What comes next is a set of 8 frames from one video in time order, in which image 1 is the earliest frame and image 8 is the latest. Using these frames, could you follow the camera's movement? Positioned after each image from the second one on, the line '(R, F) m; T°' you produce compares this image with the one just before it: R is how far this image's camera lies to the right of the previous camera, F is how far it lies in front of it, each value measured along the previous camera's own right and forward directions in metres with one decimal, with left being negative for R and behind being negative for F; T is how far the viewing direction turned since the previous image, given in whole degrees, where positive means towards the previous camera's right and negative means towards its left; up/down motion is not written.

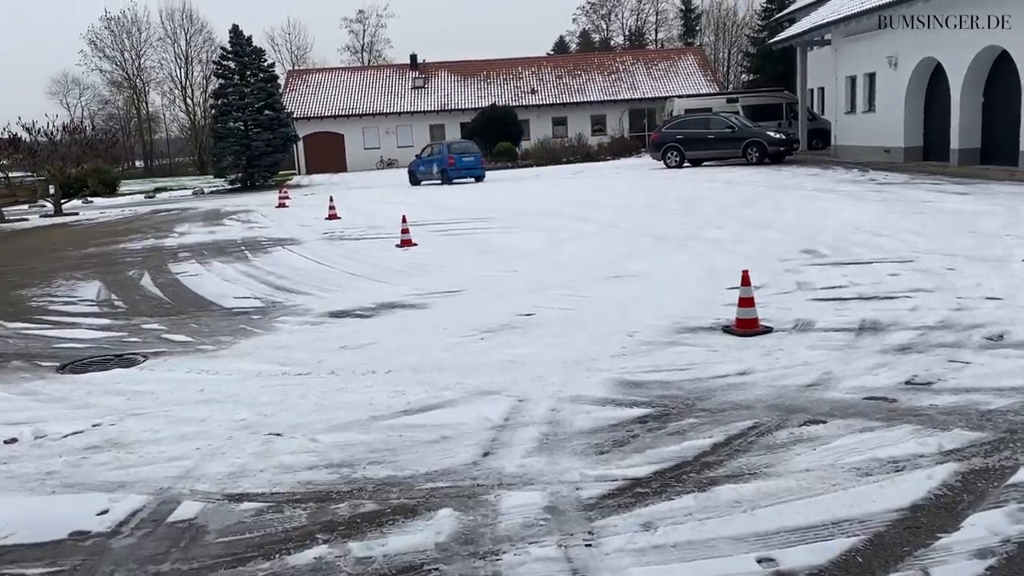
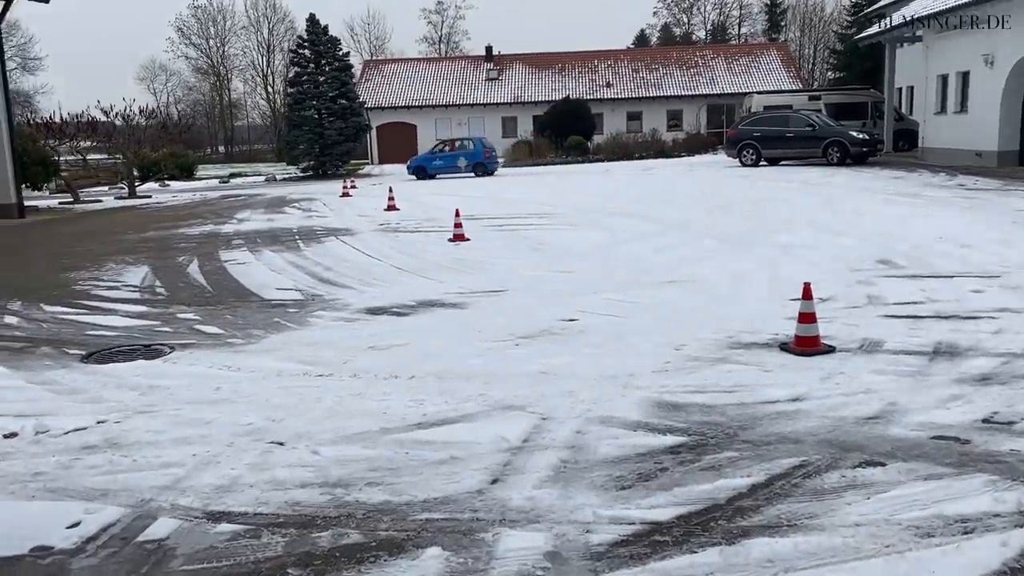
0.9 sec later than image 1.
(+0.2, +0.5) m; -5°
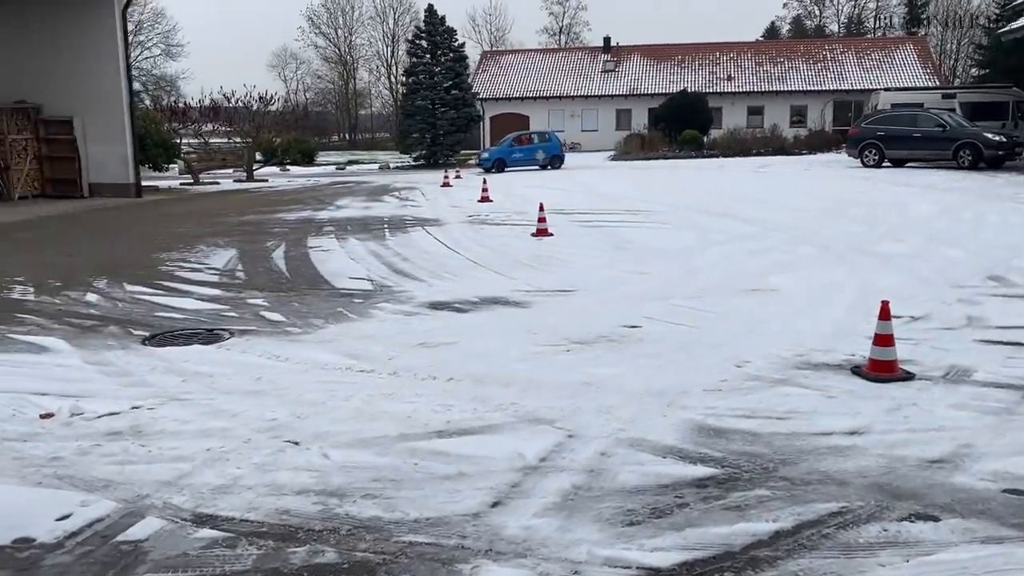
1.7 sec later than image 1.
(+0.4, +0.3) m; -7°
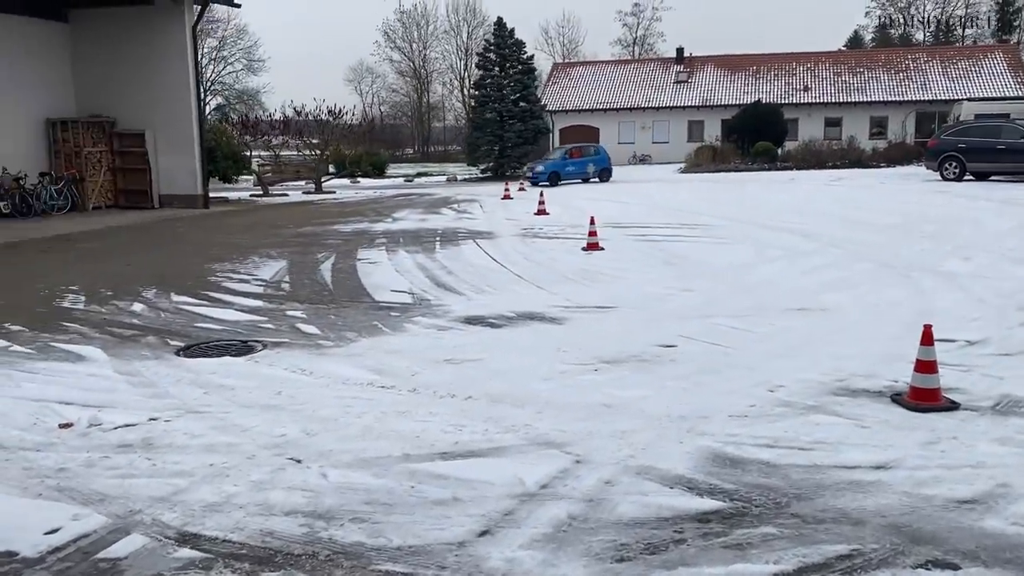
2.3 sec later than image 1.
(+0.3, +0.2) m; -5°
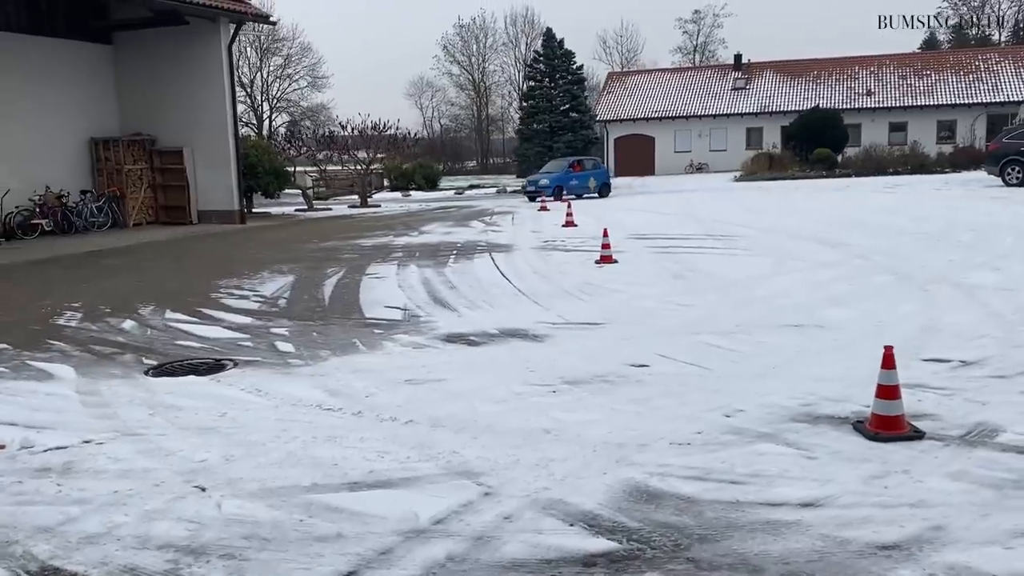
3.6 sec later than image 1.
(+0.8, +0.3) m; -4°
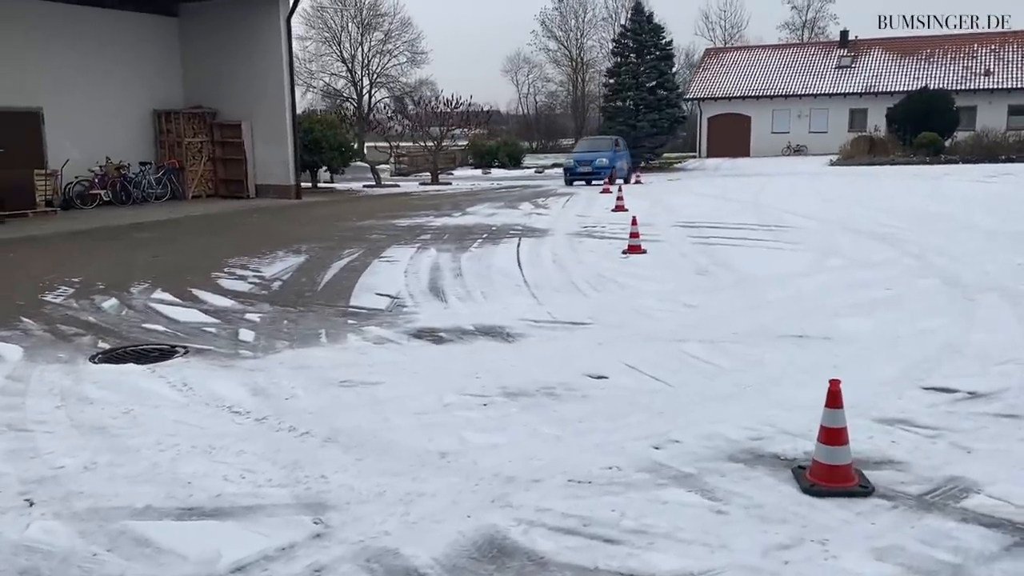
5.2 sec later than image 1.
(+1.1, +0.7) m; -6°
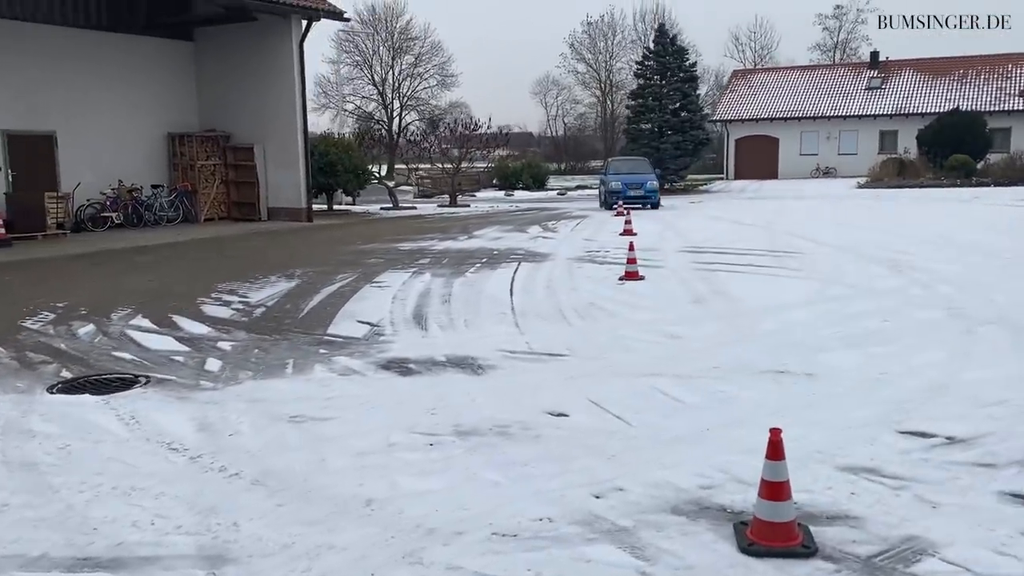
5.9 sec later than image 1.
(+0.5, +0.3) m; -2°
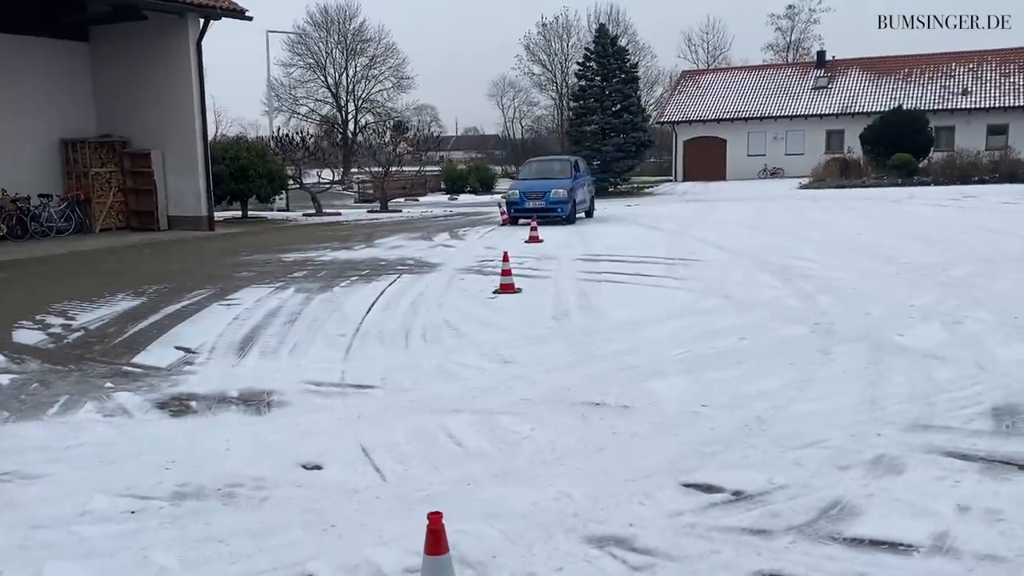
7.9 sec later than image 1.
(+1.3, +0.8) m; +2°
